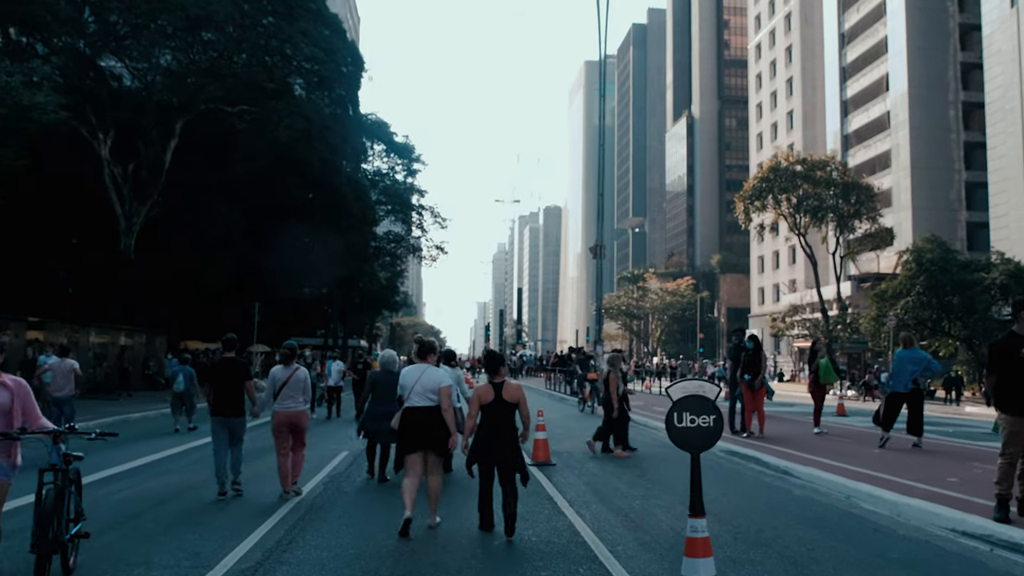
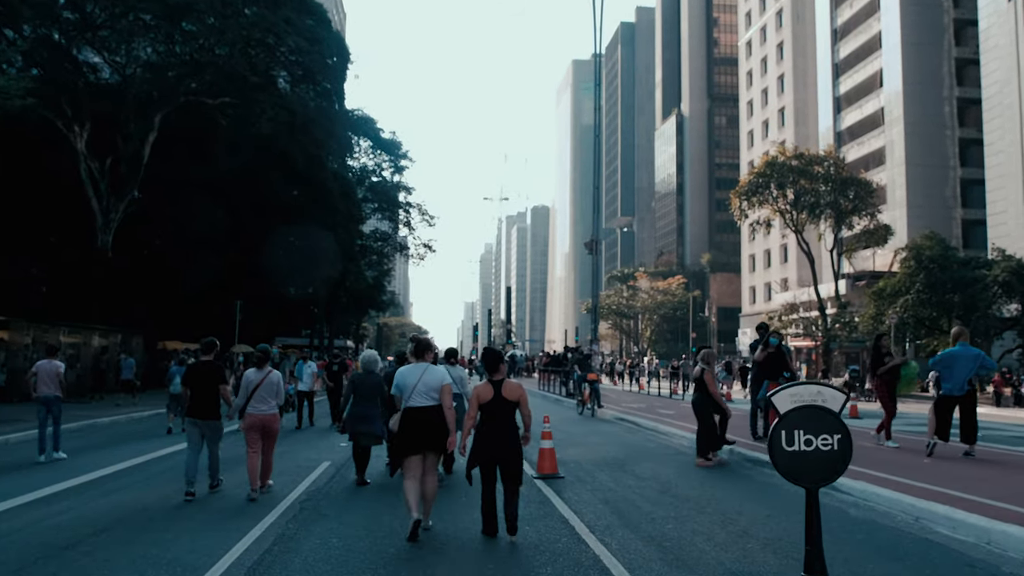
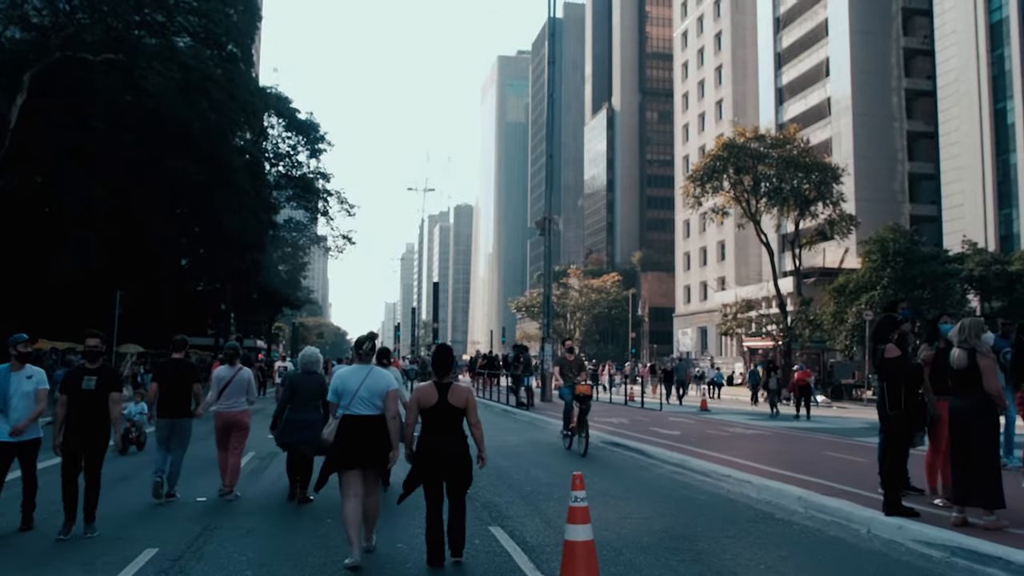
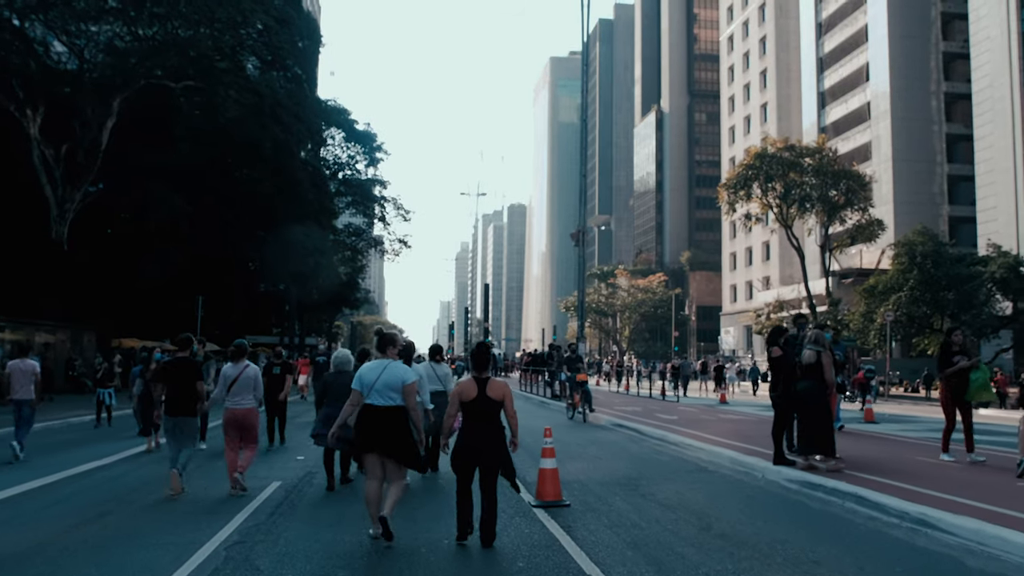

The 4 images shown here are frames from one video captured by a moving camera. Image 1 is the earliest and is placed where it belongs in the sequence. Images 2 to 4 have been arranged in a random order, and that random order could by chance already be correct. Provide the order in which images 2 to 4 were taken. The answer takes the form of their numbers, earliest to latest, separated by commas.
2, 4, 3
